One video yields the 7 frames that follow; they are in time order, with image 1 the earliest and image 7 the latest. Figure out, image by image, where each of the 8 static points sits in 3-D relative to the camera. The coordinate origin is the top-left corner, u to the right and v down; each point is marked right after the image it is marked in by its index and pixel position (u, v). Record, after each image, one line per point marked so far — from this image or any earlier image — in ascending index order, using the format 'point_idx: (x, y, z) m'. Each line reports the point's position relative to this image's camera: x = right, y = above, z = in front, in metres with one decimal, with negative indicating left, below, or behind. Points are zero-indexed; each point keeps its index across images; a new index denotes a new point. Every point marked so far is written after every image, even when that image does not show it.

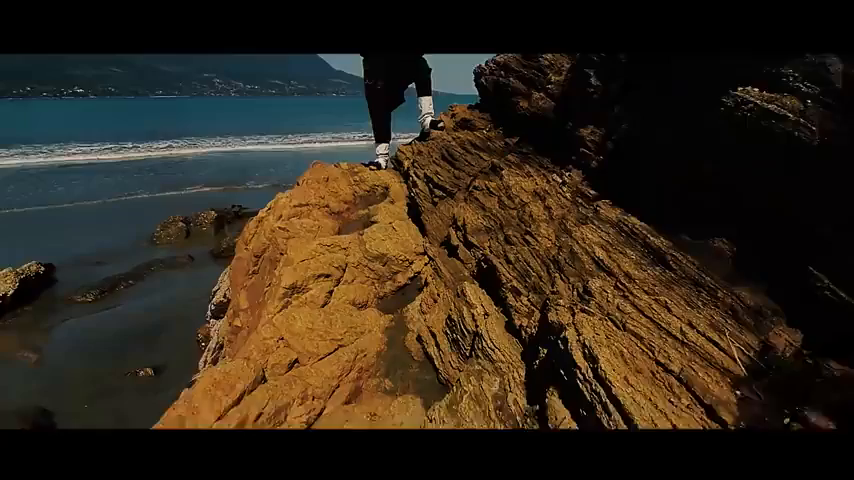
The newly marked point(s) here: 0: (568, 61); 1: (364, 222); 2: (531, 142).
0: (+2.3, +2.9, +6.9) m
1: (-1.2, +0.4, +7.5) m
2: (+1.6, +1.6, +6.8) m
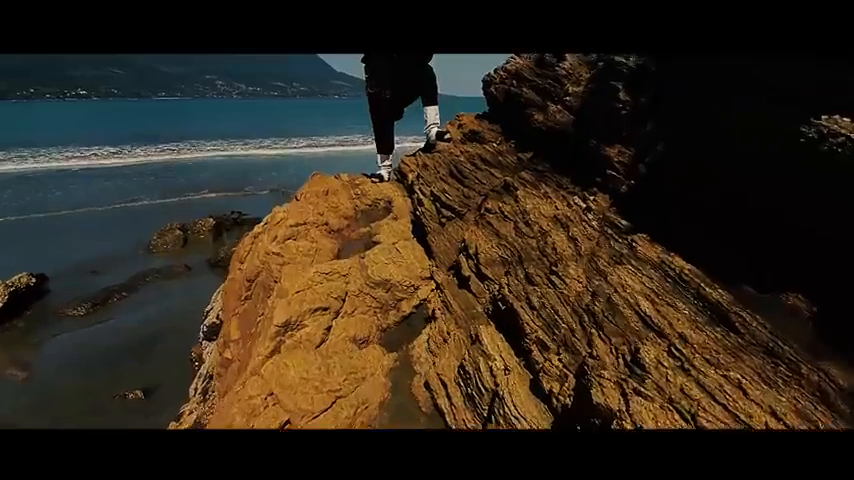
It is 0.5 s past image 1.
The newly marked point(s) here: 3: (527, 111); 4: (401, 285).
0: (+2.4, +2.6, +6.3) m
1: (-1.1, 0.0, +7.0) m
2: (+1.7, +1.3, +6.2) m
3: (+1.6, +2.1, +6.8) m
4: (-0.4, -0.7, +6.2) m
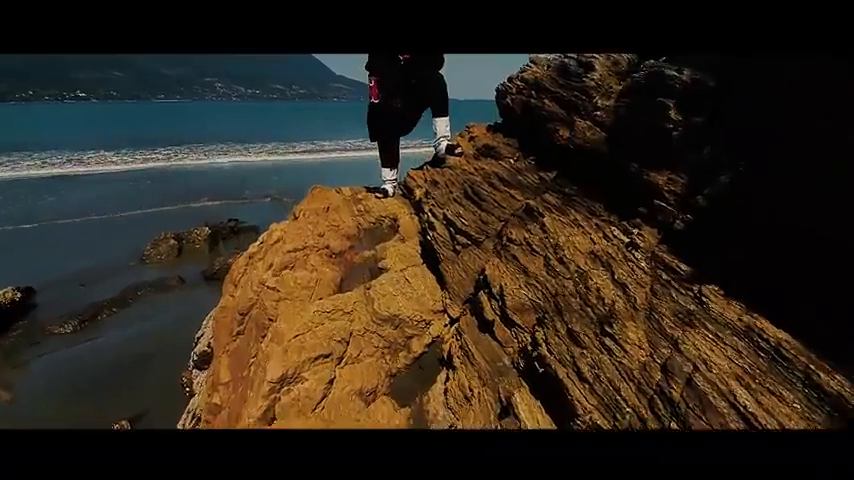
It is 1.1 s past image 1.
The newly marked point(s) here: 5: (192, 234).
0: (+2.6, +2.1, +5.7) m
1: (-0.9, -0.4, +6.3) m
2: (+1.9, +0.8, +5.6) m
3: (+1.8, +1.7, +6.1) m
4: (-0.2, -1.1, +5.5) m
5: (-10.9, +0.3, +19.1) m
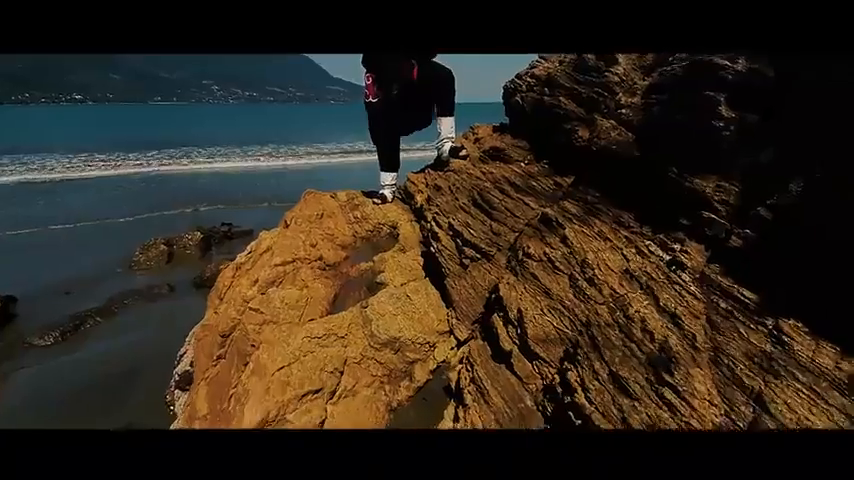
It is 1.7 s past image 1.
0: (+2.7, +2.0, +5.1) m
1: (-0.8, -0.6, +5.7) m
2: (+2.0, +0.7, +4.9) m
3: (+1.9, +1.5, +5.5) m
4: (-0.1, -1.3, +4.9) m
5: (-10.9, 0.0, +18.4) m
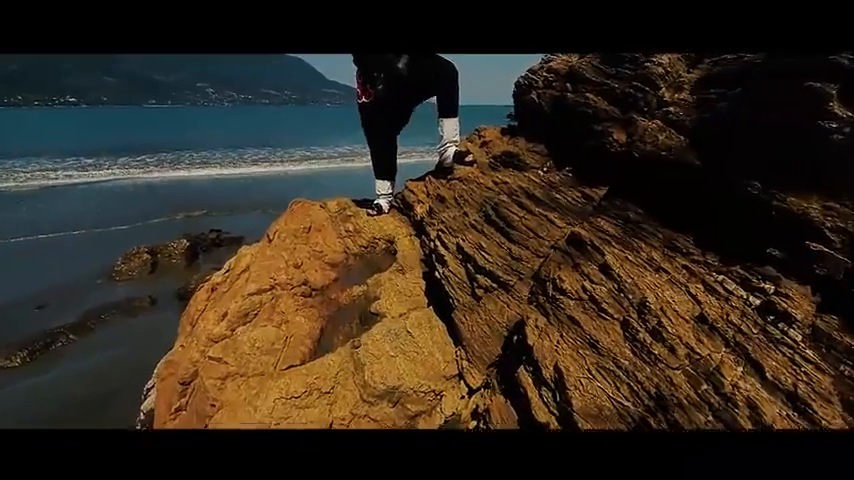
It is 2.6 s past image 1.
0: (+2.7, +1.7, +4.2) m
1: (-0.8, -0.9, +4.8) m
2: (+2.0, +0.4, +4.0) m
3: (+1.9, +1.3, +4.6) m
4: (-0.1, -1.5, +3.9) m
5: (-11.0, -0.4, +17.4) m
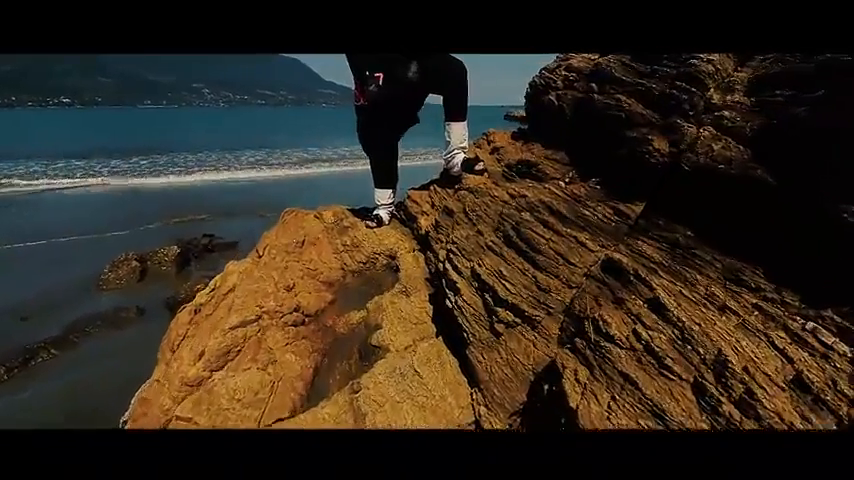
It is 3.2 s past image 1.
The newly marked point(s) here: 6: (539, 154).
0: (+2.8, +1.5, +3.6) m
1: (-0.7, -1.1, +4.1) m
2: (+2.1, +0.2, +3.4) m
3: (+2.0, +1.0, +4.0) m
4: (0.0, -1.8, +3.3) m
5: (-11.0, -0.6, +16.7) m
6: (+1.3, +1.0, +4.7) m
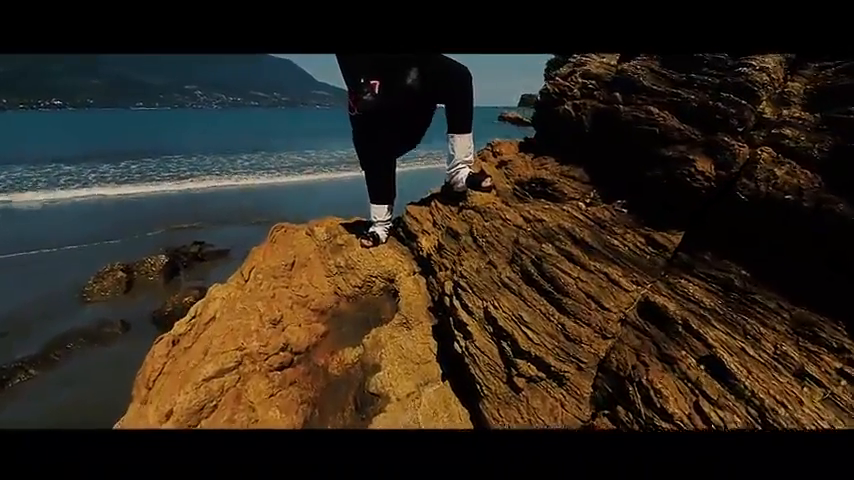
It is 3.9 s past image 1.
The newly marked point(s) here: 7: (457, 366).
0: (+2.9, +1.2, +3.0) m
1: (-0.6, -1.4, +3.5) m
2: (+2.2, -0.1, +2.9) m
3: (+2.0, +0.7, +3.4) m
4: (+0.1, -2.1, +2.8) m
5: (-11.0, -1.0, +16.0) m
6: (+1.4, +0.7, +4.2) m
7: (+0.3, -1.2, +3.6) m
